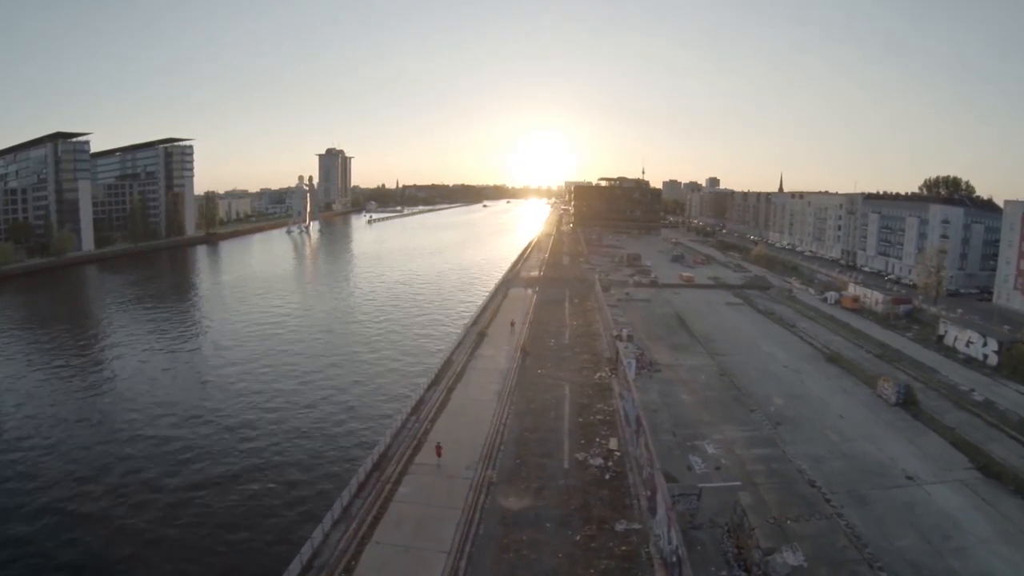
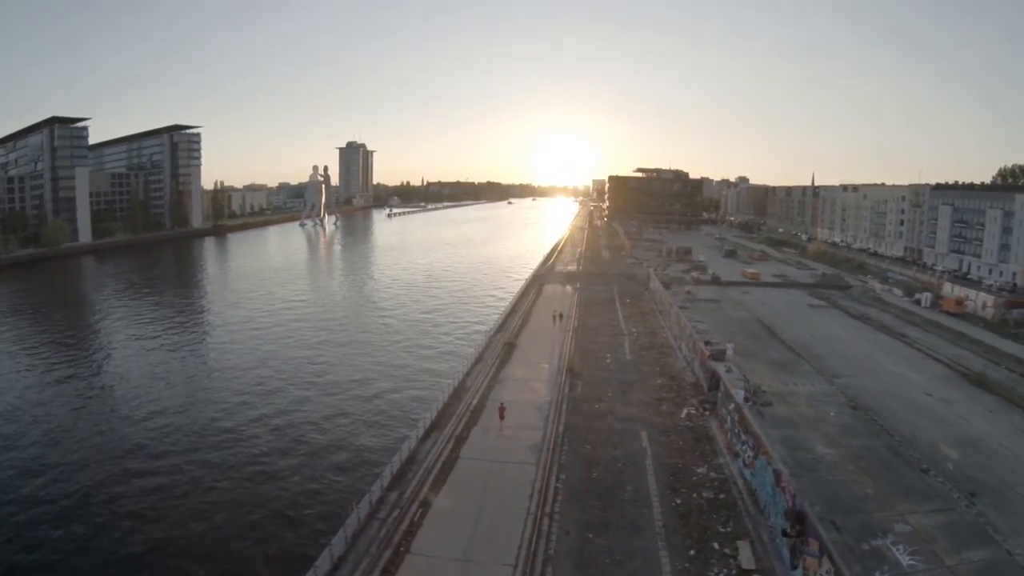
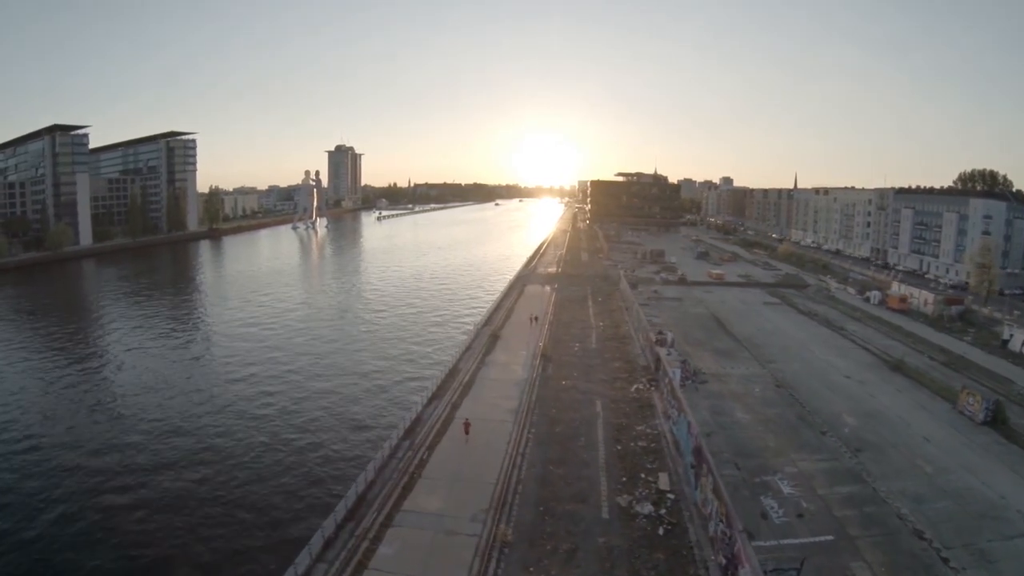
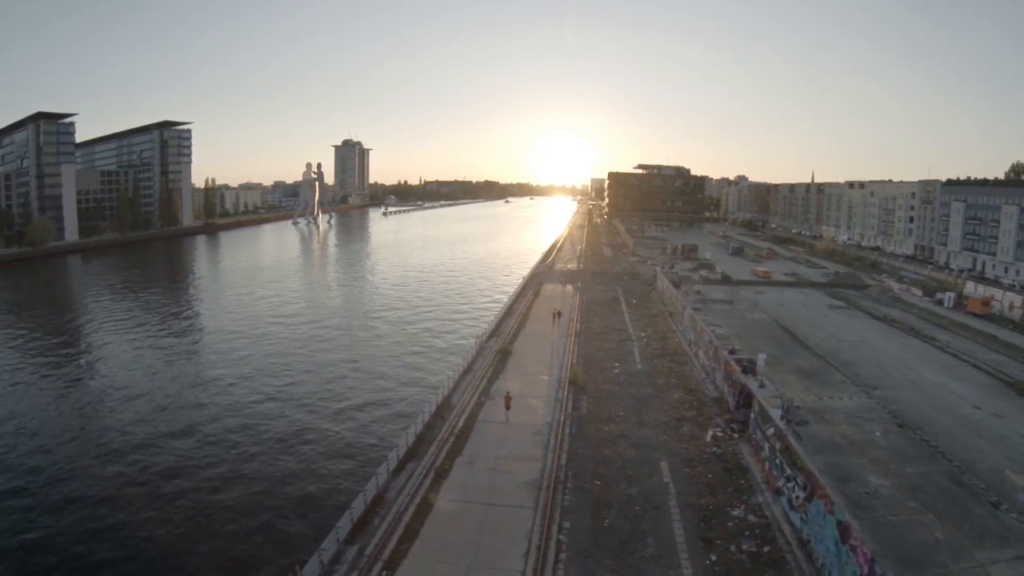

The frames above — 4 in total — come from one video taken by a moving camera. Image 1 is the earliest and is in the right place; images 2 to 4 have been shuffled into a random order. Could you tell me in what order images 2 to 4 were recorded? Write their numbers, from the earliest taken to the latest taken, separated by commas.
3, 2, 4
